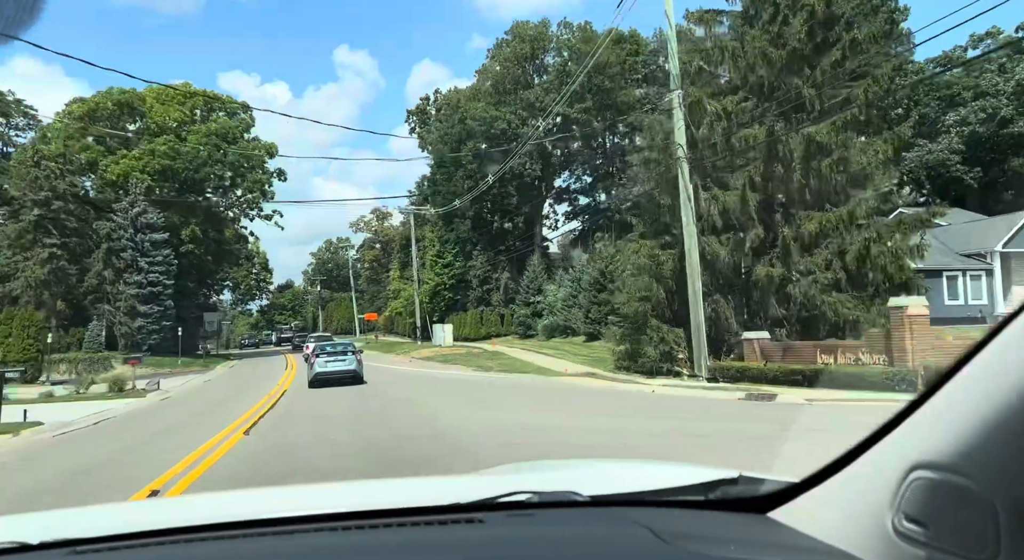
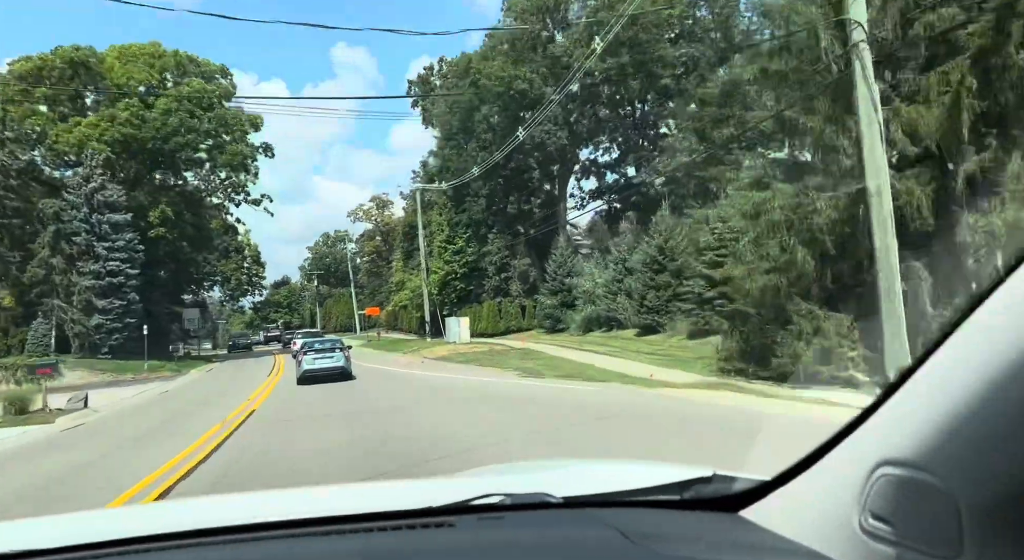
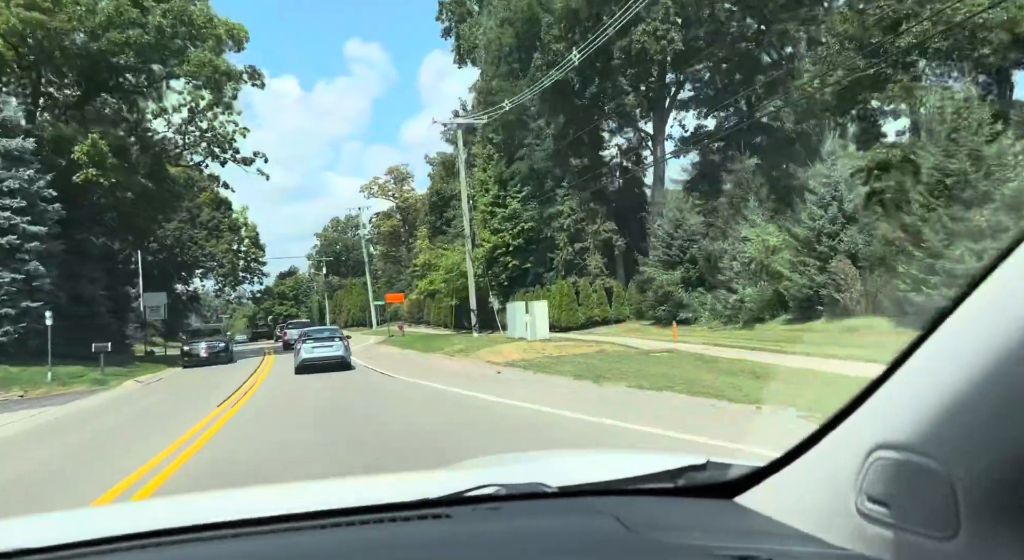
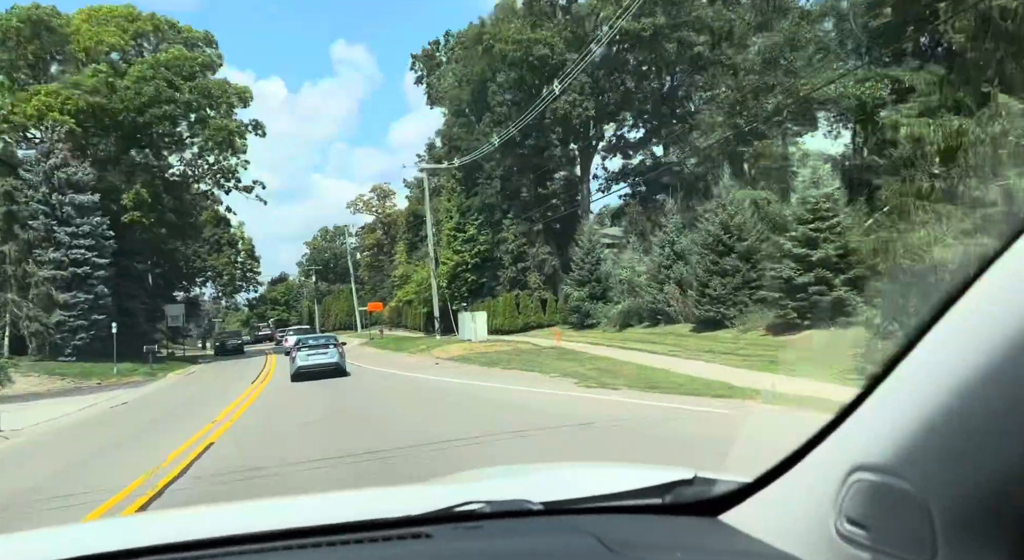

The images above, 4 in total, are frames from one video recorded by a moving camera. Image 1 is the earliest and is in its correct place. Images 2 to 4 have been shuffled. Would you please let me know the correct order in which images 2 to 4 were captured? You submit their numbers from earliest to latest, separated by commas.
2, 4, 3
